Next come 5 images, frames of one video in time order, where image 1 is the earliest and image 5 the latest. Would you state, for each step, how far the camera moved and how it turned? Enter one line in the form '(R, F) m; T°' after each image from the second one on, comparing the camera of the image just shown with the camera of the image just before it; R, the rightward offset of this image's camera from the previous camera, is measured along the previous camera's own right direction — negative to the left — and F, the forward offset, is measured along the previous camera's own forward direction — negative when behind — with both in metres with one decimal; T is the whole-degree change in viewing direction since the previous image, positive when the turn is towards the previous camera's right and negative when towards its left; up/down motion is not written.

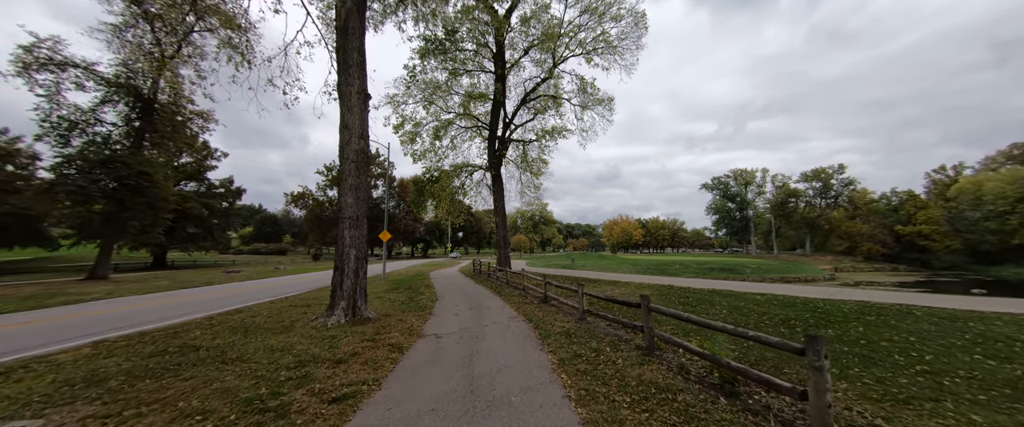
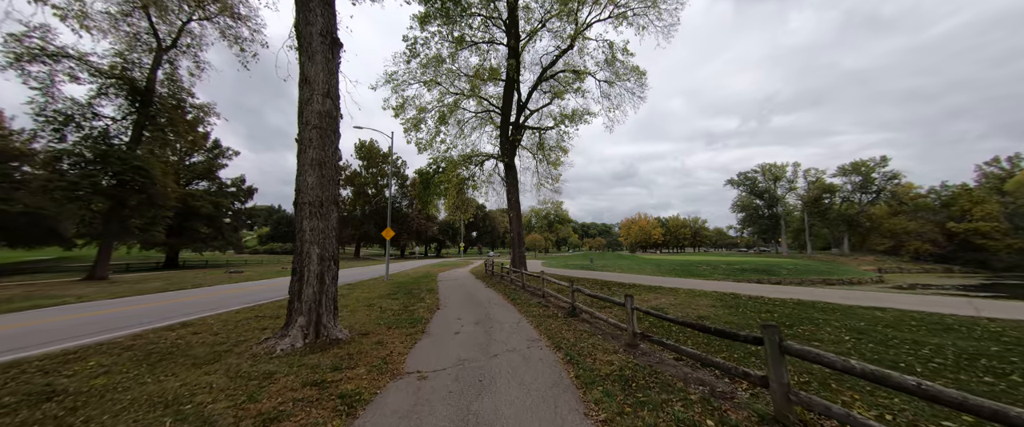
(-0.1, +2.1) m; -3°
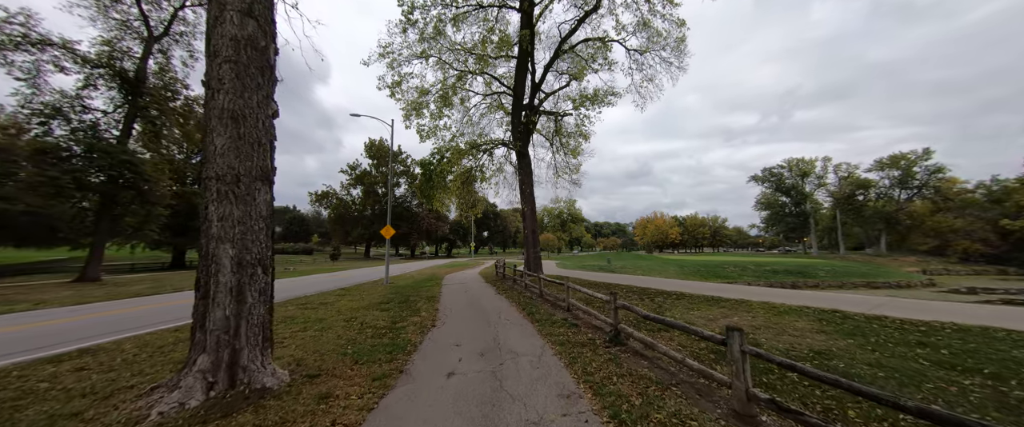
(-0.1, +2.0) m; -2°
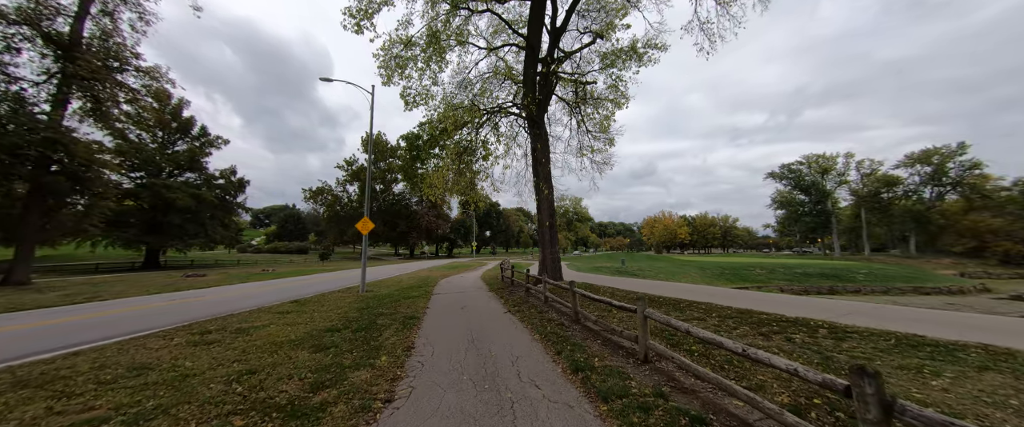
(-0.3, +3.4) m; 0°
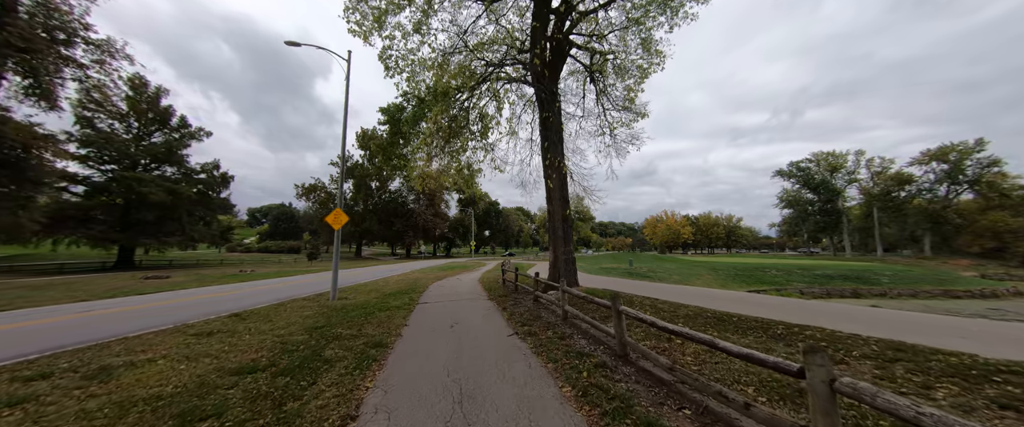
(-0.2, +2.2) m; 0°
